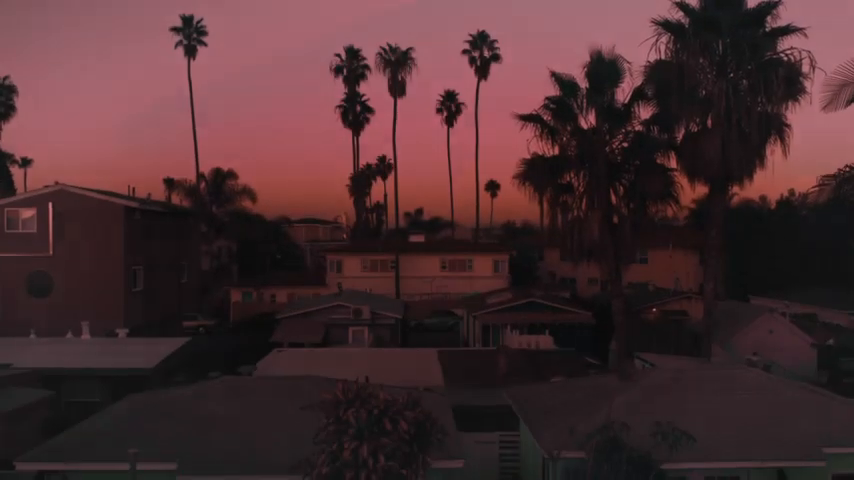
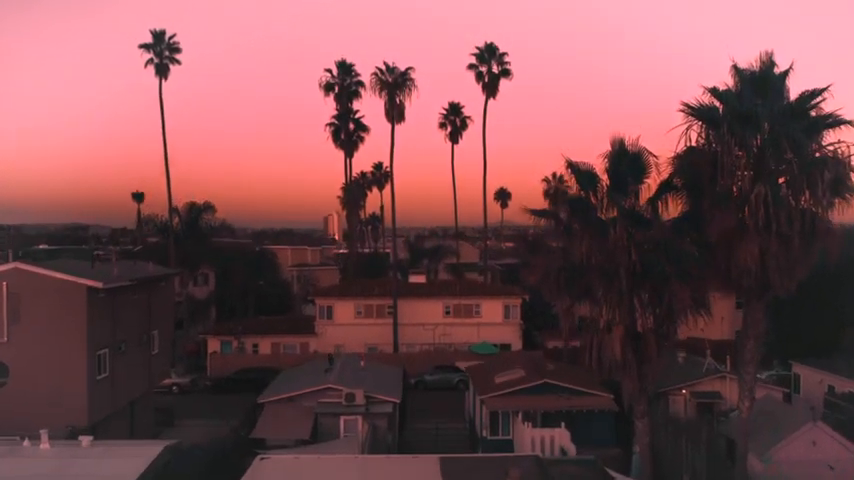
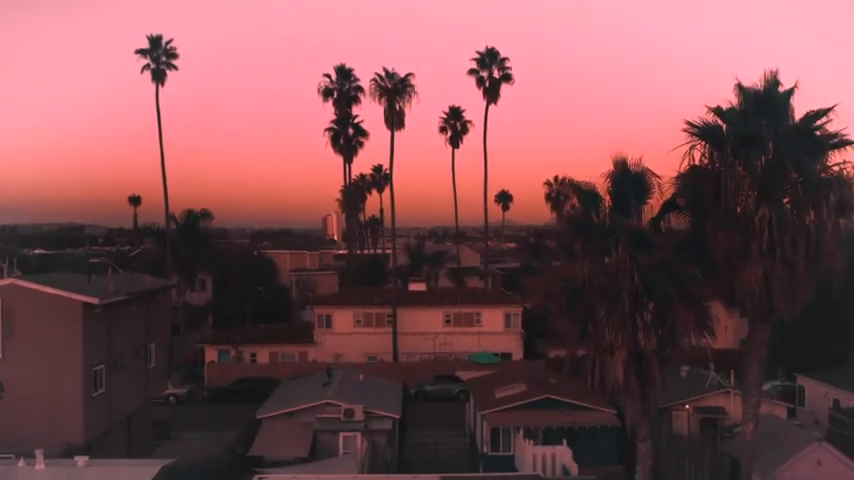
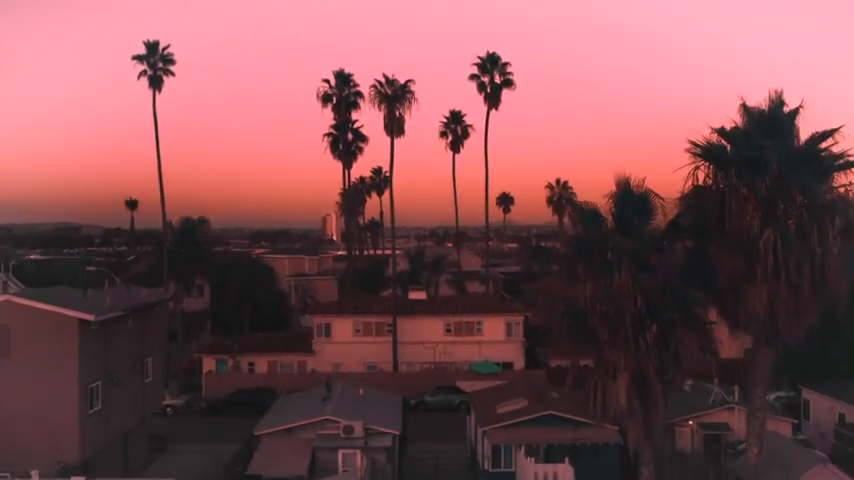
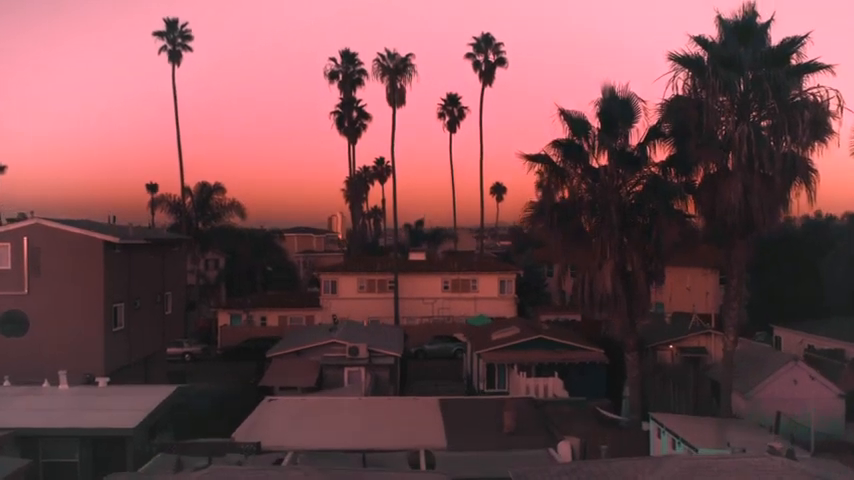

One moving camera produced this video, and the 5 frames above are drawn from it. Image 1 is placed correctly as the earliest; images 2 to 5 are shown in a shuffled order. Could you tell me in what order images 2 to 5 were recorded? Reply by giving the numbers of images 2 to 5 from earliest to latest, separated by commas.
5, 2, 3, 4
